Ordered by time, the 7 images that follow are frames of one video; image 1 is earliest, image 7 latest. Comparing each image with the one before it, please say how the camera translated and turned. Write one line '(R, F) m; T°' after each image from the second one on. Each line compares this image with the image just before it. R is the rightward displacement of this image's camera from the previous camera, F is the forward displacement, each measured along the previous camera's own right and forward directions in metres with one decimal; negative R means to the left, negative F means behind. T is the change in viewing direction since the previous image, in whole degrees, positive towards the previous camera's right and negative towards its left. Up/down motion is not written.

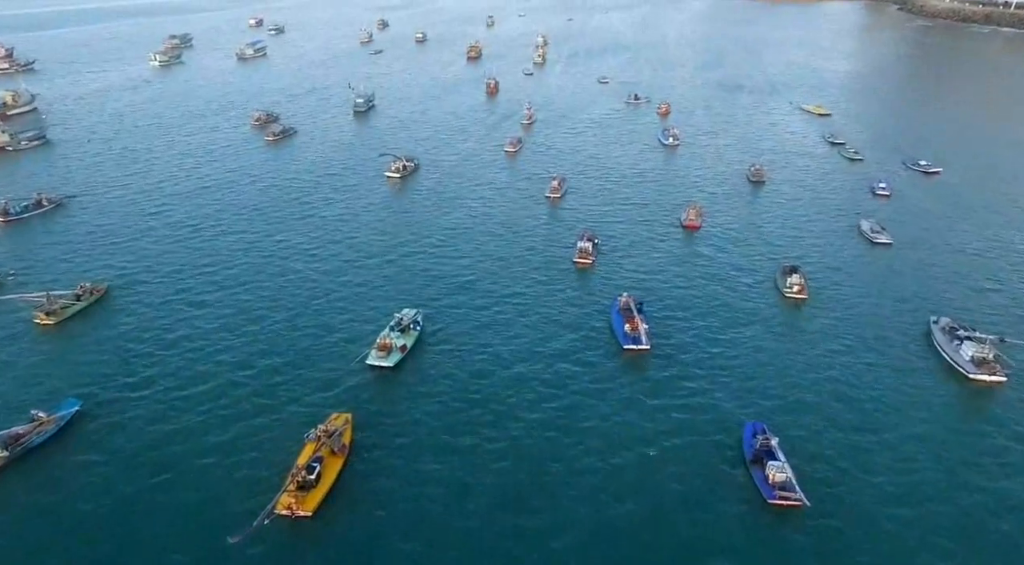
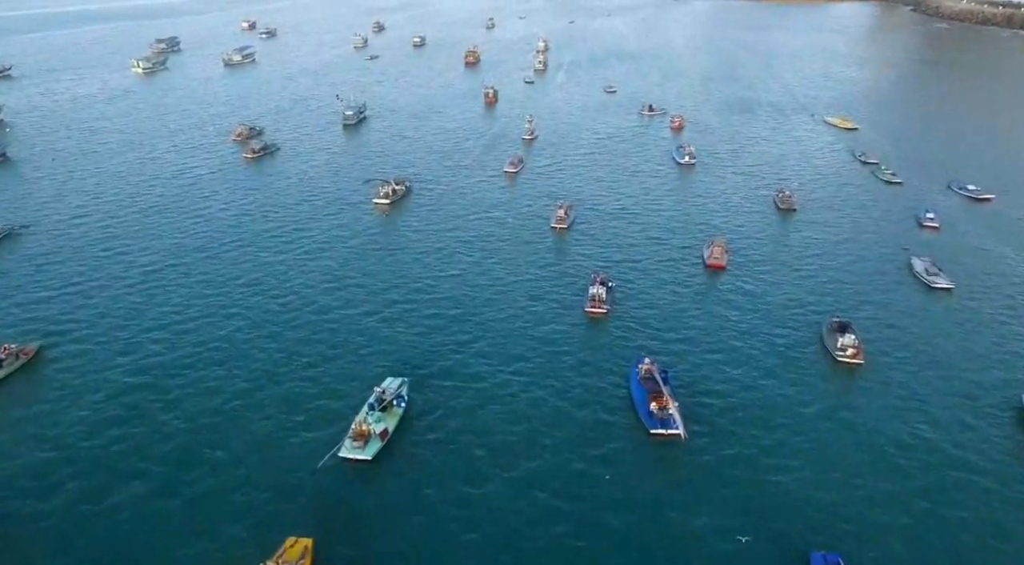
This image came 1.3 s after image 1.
(-0.1, +13.8) m; 0°
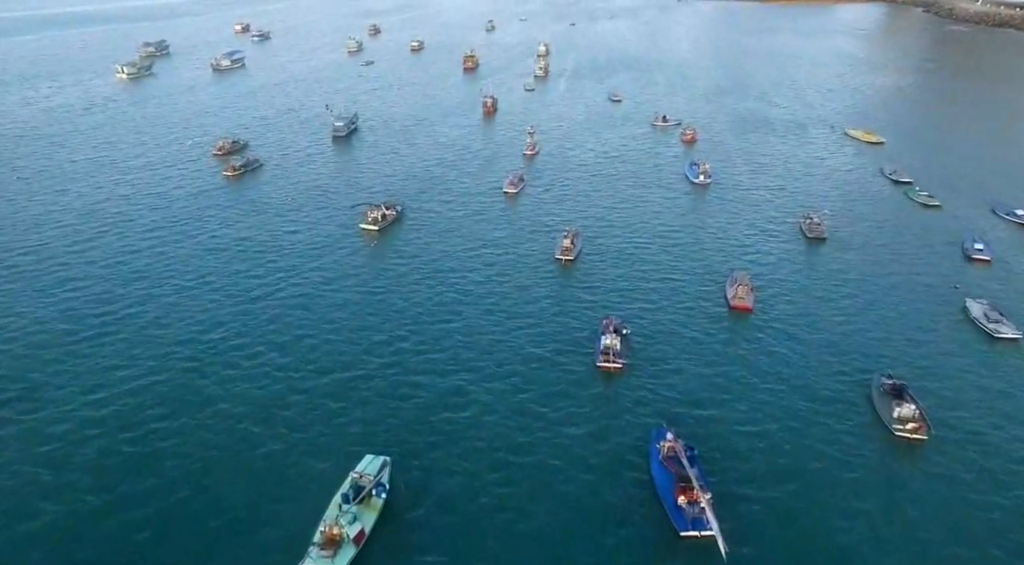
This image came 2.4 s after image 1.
(0.0, +11.2) m; 0°
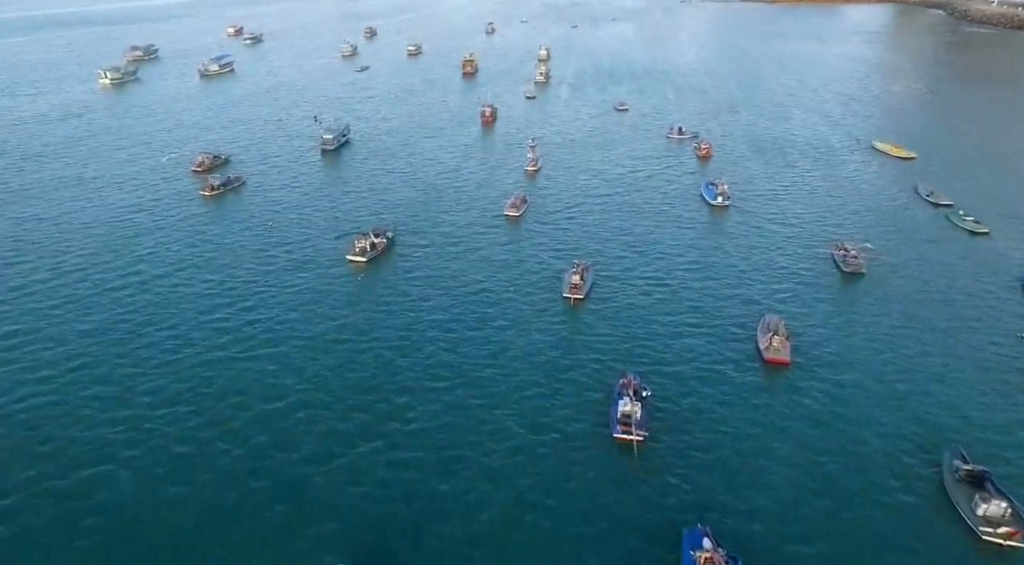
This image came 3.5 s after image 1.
(-0.2, +11.2) m; 0°
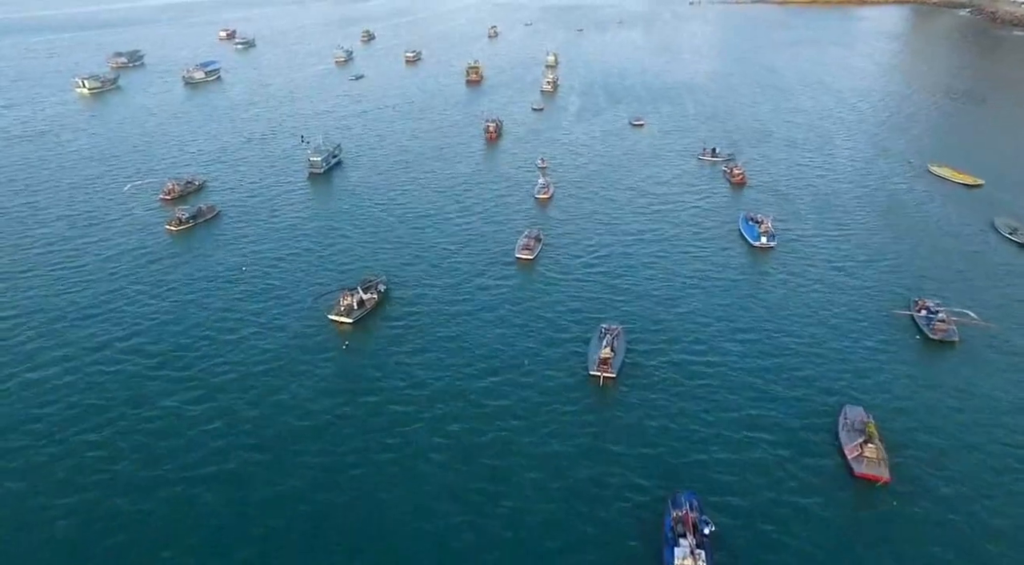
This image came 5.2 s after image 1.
(-1.6, +17.1) m; 0°
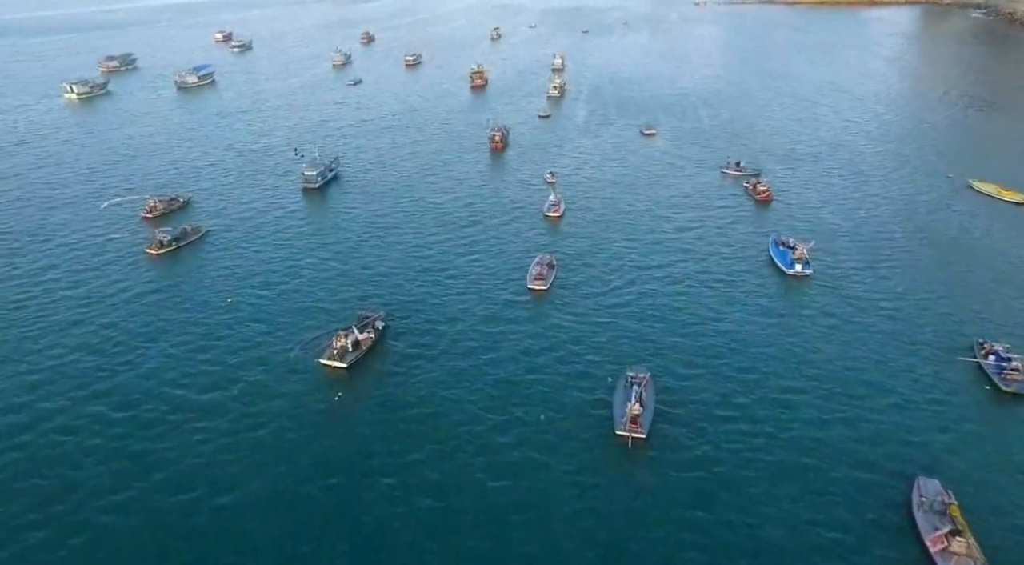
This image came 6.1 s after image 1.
(-1.4, +9.6) m; 0°
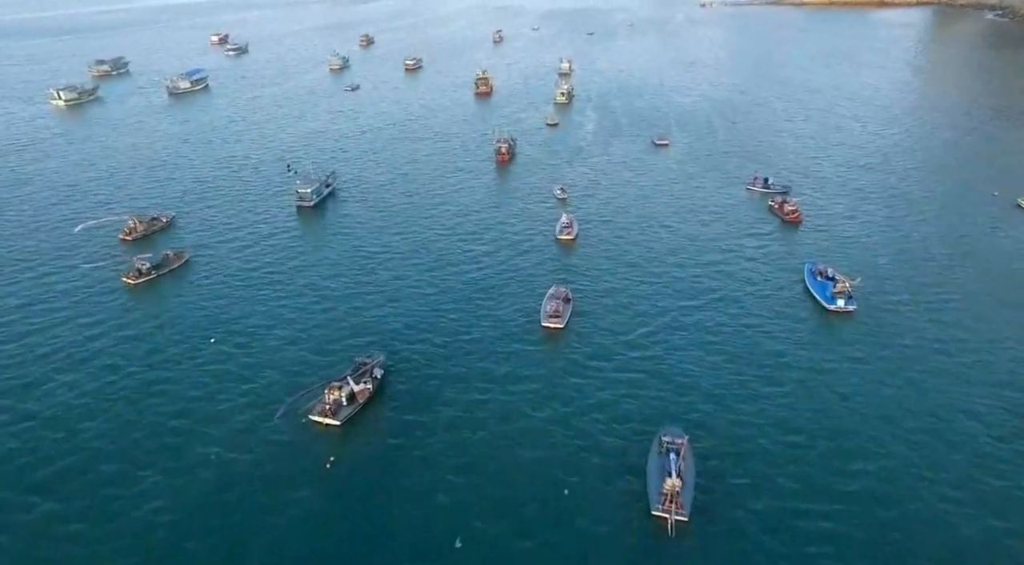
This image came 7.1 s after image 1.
(-1.5, +9.4) m; 0°
